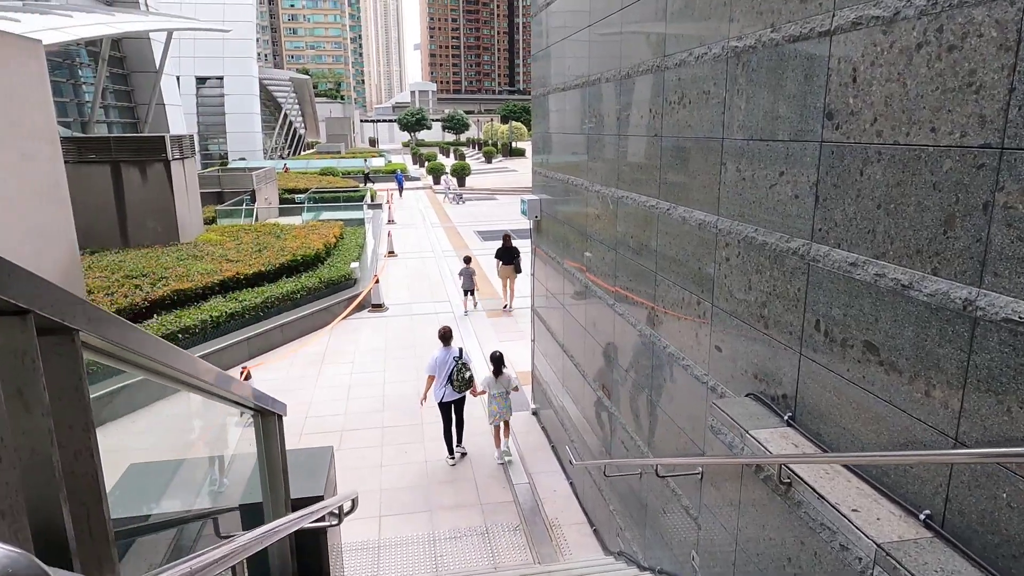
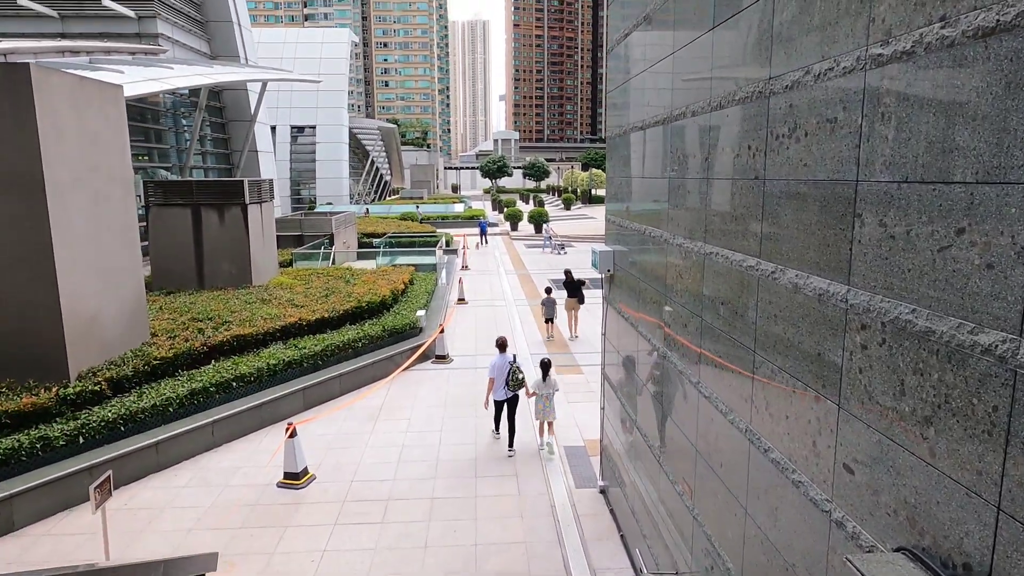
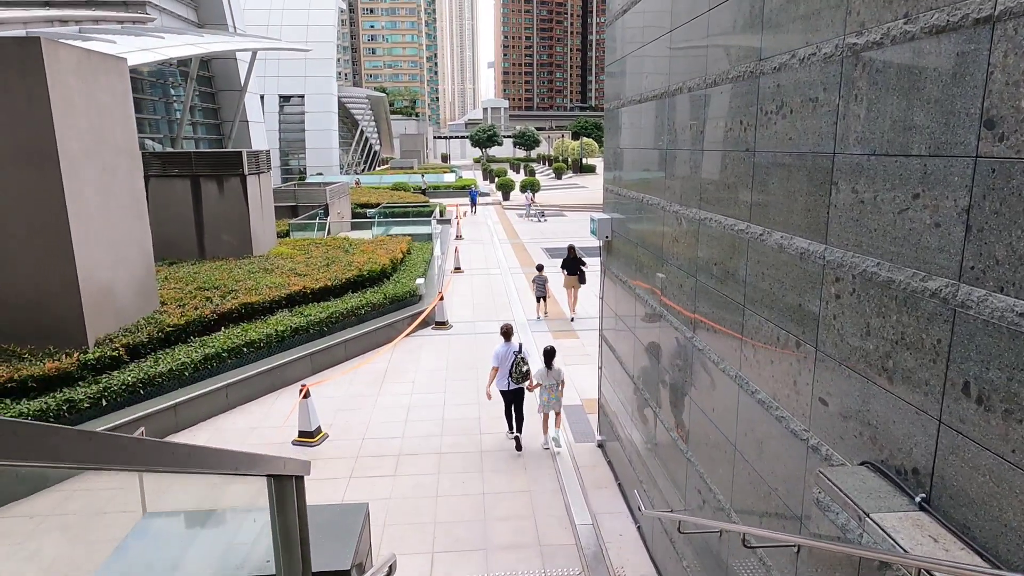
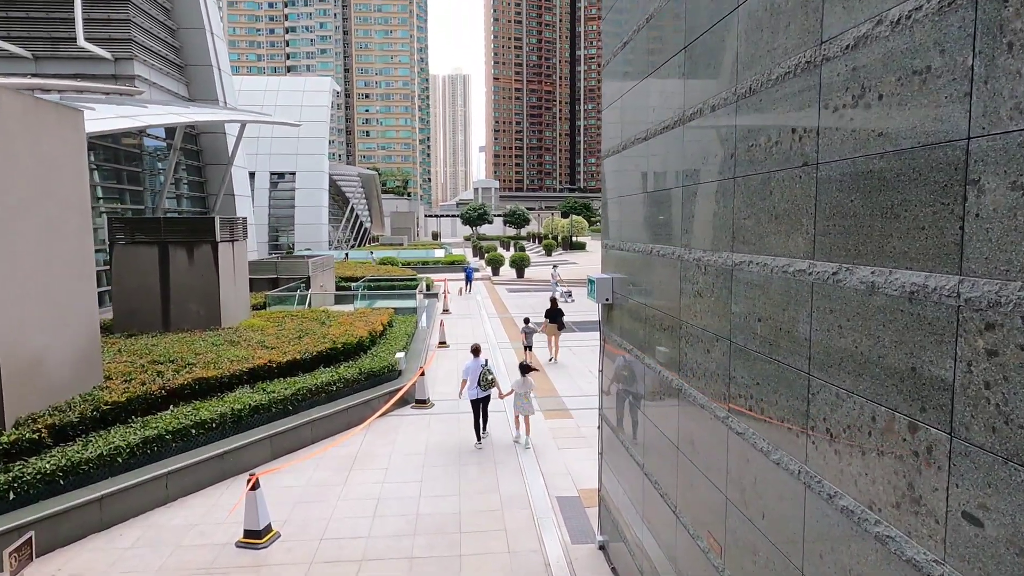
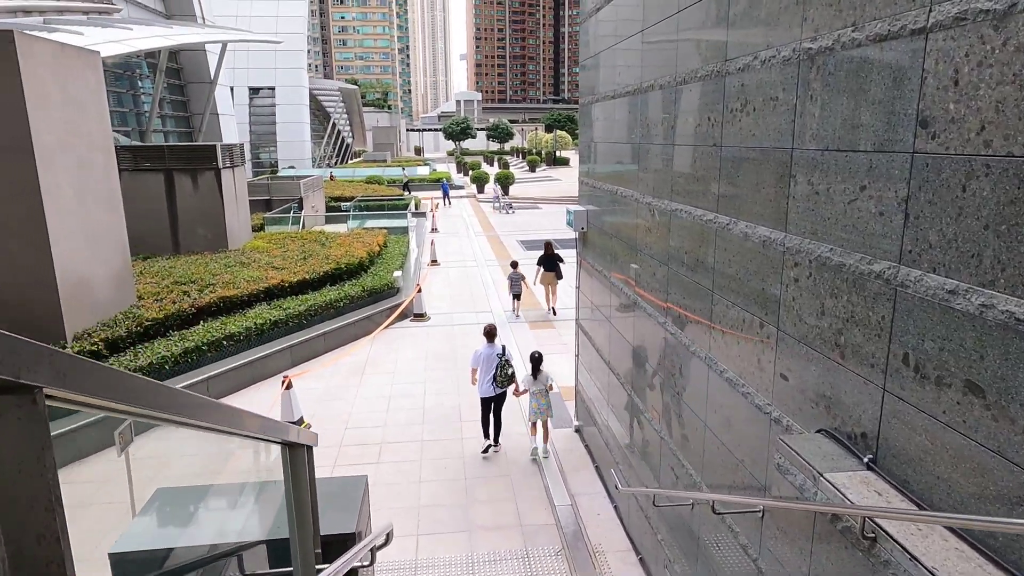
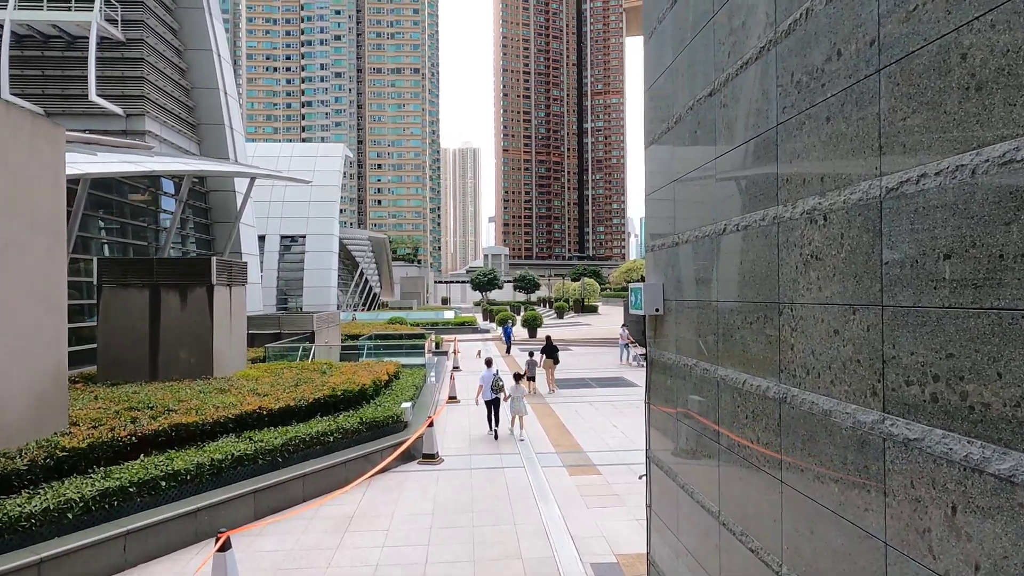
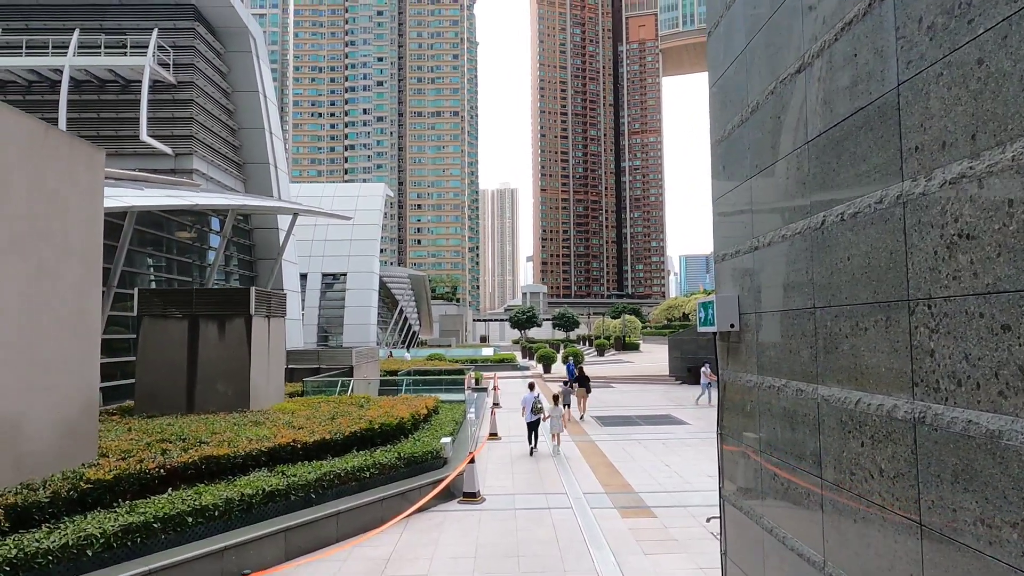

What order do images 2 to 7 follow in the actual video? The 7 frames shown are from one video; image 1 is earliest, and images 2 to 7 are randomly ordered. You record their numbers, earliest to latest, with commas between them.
5, 3, 2, 4, 6, 7
